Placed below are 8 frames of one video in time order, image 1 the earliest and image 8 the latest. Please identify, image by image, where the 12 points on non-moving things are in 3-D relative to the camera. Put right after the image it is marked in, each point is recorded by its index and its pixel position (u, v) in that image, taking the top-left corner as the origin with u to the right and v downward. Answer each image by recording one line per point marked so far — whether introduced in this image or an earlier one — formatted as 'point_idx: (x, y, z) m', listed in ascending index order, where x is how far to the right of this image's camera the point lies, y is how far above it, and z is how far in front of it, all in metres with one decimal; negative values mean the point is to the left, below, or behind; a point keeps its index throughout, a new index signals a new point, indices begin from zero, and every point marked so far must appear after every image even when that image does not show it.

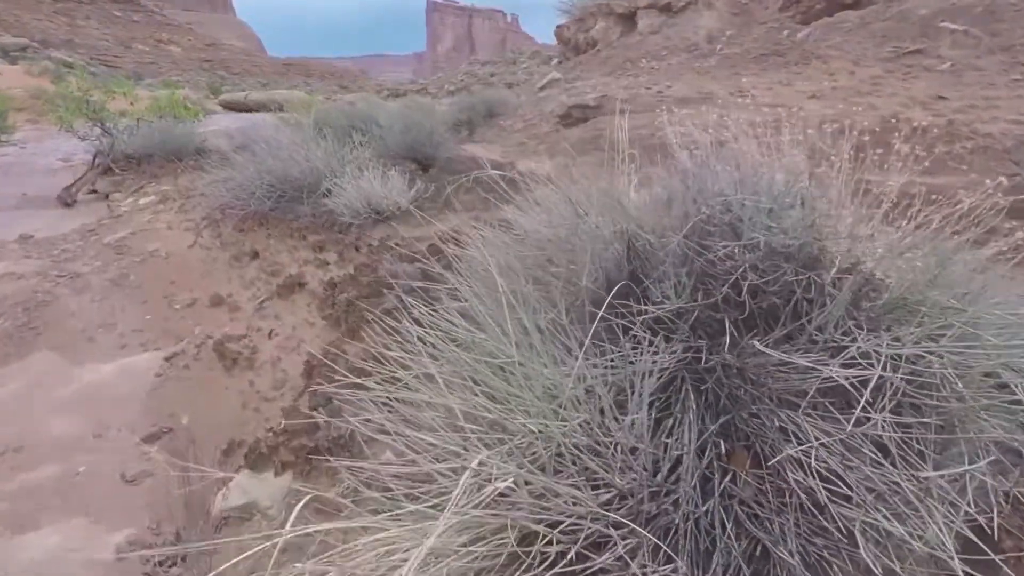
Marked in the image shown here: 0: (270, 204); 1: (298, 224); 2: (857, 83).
0: (-2.3, +0.8, +4.9) m
1: (-1.8, +0.5, +4.3) m
2: (+6.0, +3.5, +9.1) m
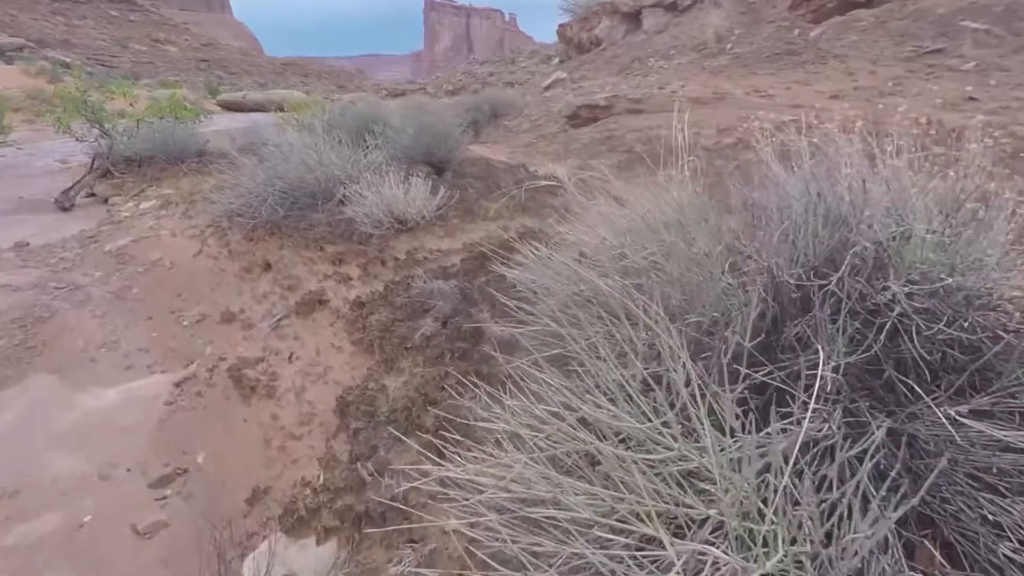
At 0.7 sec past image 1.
0: (-2.0, +0.7, +4.7) m
1: (-1.5, +0.4, +4.1) m
2: (+6.2, +3.4, +8.9) m
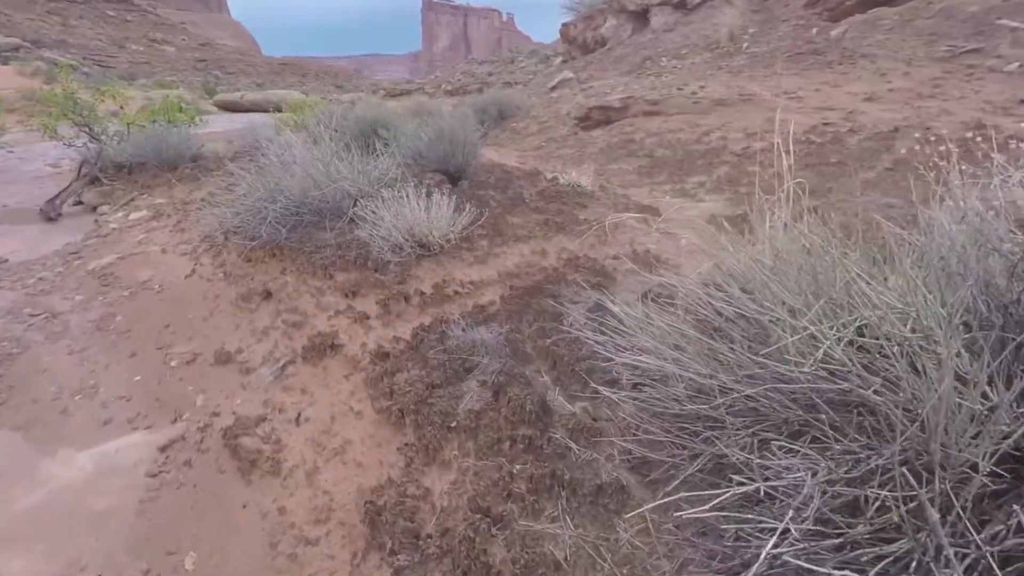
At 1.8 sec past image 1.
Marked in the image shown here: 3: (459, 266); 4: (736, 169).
0: (-1.8, +0.5, +4.1) m
1: (-1.3, +0.2, +3.5) m
2: (+6.4, +3.2, +8.4) m
3: (-0.3, +0.1, +3.2) m
4: (+3.1, +1.6, +7.2) m
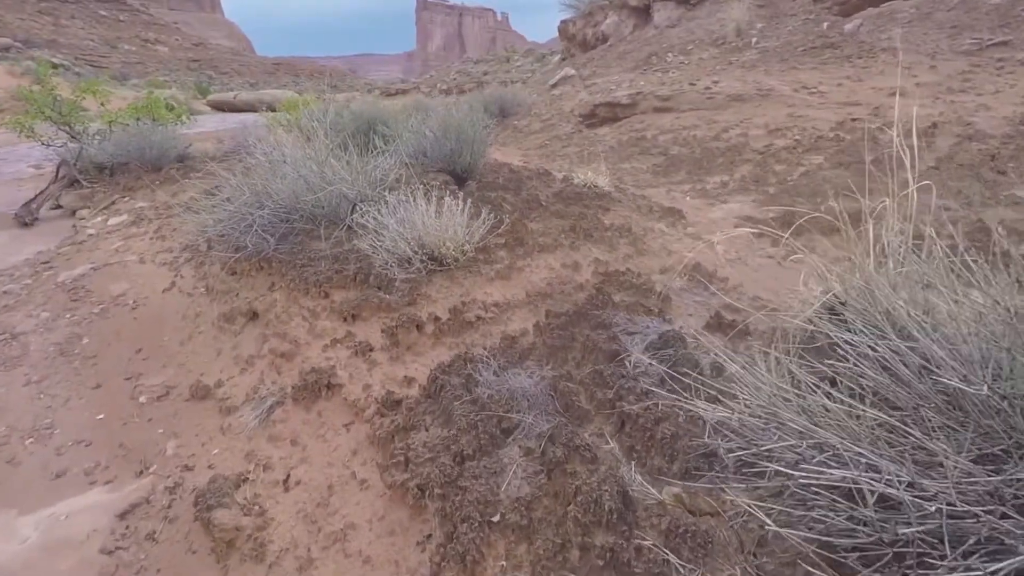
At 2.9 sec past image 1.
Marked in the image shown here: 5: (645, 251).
0: (-1.7, +0.4, +3.6) m
1: (-1.1, +0.1, +3.0) m
2: (+6.5, +3.1, +7.9) m
3: (-0.2, 0.0, +2.7) m
4: (+3.2, +1.5, +6.7) m
5: (+0.9, +0.2, +3.4) m
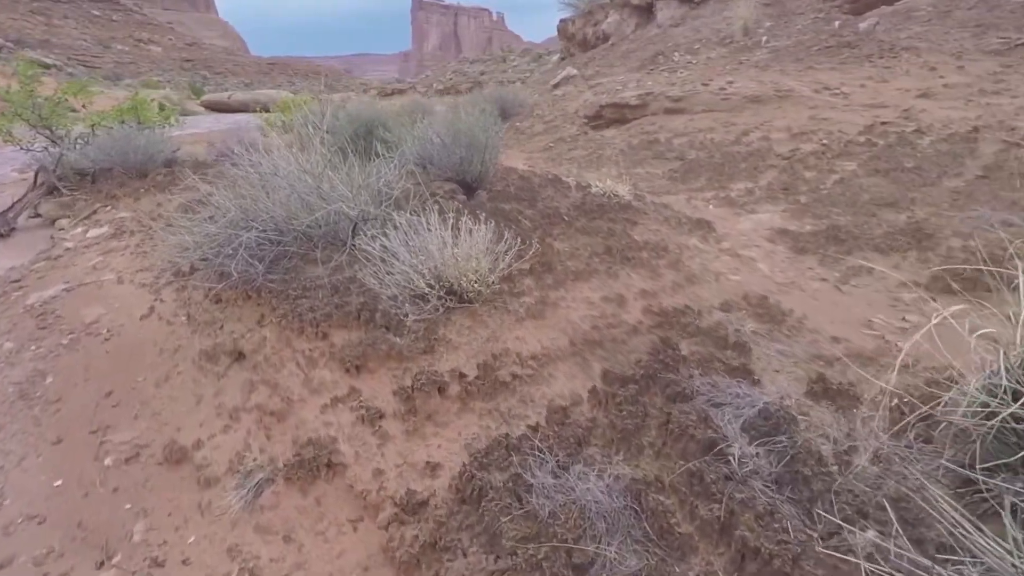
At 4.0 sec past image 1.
0: (-1.5, +0.2, +3.2) m
1: (-1.0, -0.1, +2.6) m
2: (+6.6, +3.0, +7.5) m
3: (0.0, -0.2, +2.3) m
4: (+3.3, +1.4, +6.3) m
5: (+1.0, +0.1, +2.9) m
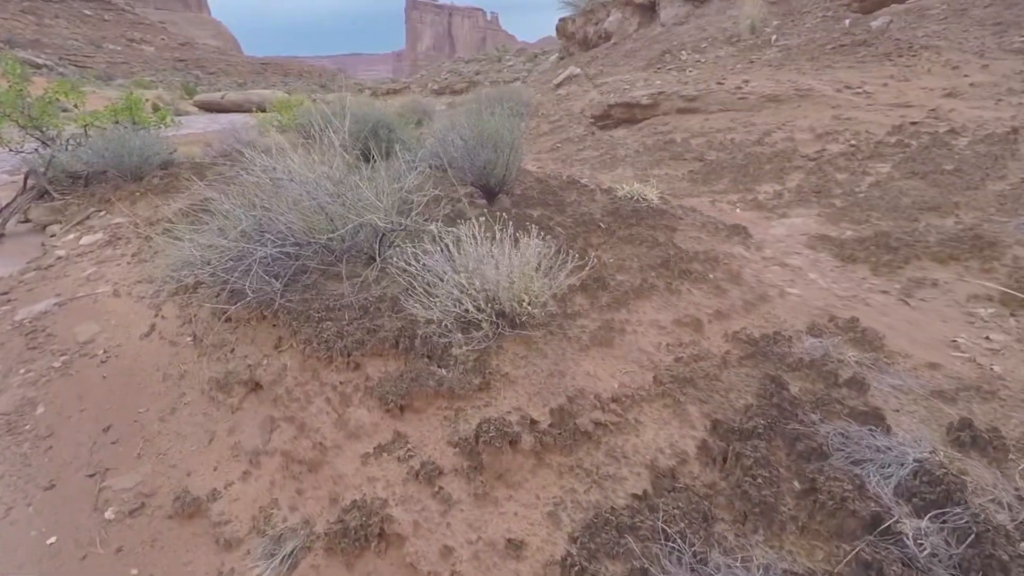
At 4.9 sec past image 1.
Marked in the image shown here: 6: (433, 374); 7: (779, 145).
0: (-1.3, +0.1, +2.9) m
1: (-0.7, -0.2, +2.3) m
2: (+6.8, +2.9, +7.3) m
3: (+0.2, -0.2, +2.0) m
4: (+3.5, +1.3, +6.0) m
5: (+1.3, 0.0, +2.7) m
6: (-0.3, -0.3, +2.0) m
7: (+3.5, +1.9, +7.0) m
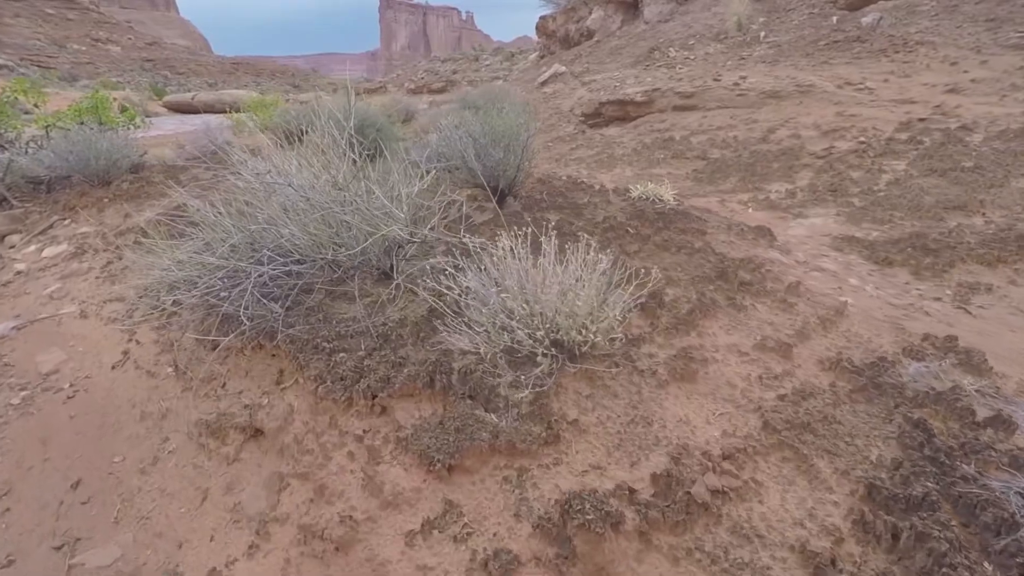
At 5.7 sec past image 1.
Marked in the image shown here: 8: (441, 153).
0: (-1.1, 0.0, +2.5) m
1: (-0.5, -0.3, +1.9) m
2: (+6.7, +2.9, +7.2) m
3: (+0.4, -0.3, +1.7) m
4: (+3.5, +1.3, +5.8) m
5: (+1.4, -0.1, +2.4) m
6: (-0.1, -0.4, +1.6) m
7: (+3.5, +1.9, +6.8) m
8: (-0.5, +1.1, +4.2) m
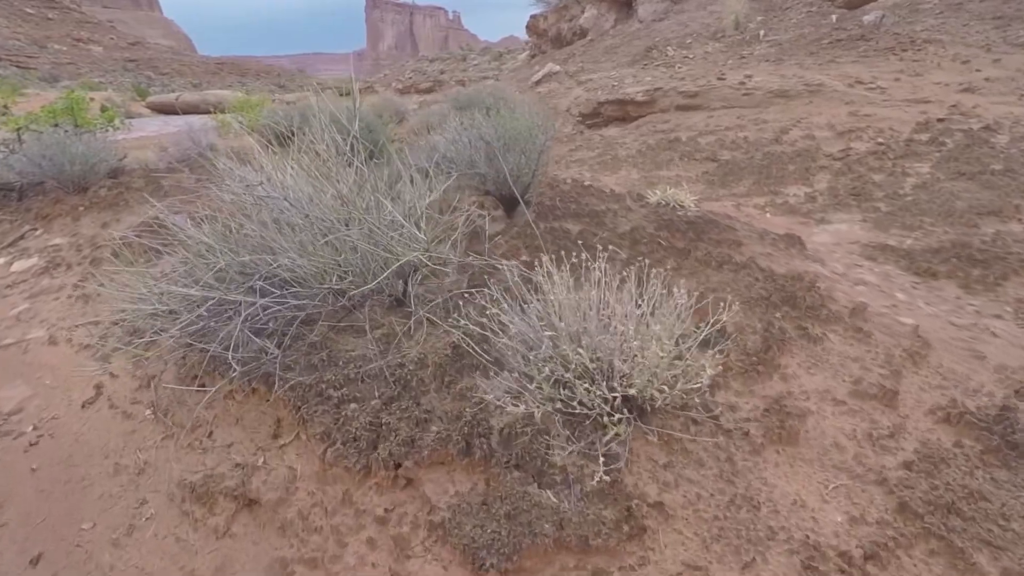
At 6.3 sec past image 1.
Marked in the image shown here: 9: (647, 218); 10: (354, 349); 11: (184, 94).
0: (-1.0, -0.2, +2.1) m
1: (-0.4, -0.4, +1.6) m
2: (+6.8, +2.9, +7.0) m
3: (+0.6, -0.4, +1.4) m
4: (+3.6, +1.2, +5.5) m
5: (+1.6, -0.2, +2.1) m
6: (+0.1, -0.5, +1.3) m
7: (+3.5, +1.8, +6.5) m
8: (-0.4, +0.9, +3.9) m
9: (+0.9, +0.5, +3.7) m
10: (-0.6, -0.2, +2.0) m
11: (-9.2, +5.5, +14.7) m
